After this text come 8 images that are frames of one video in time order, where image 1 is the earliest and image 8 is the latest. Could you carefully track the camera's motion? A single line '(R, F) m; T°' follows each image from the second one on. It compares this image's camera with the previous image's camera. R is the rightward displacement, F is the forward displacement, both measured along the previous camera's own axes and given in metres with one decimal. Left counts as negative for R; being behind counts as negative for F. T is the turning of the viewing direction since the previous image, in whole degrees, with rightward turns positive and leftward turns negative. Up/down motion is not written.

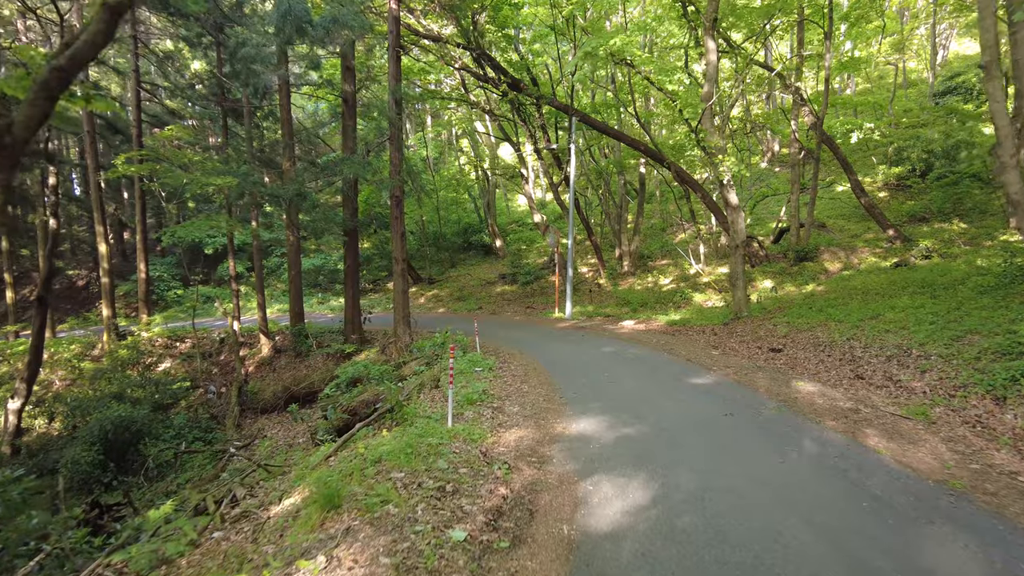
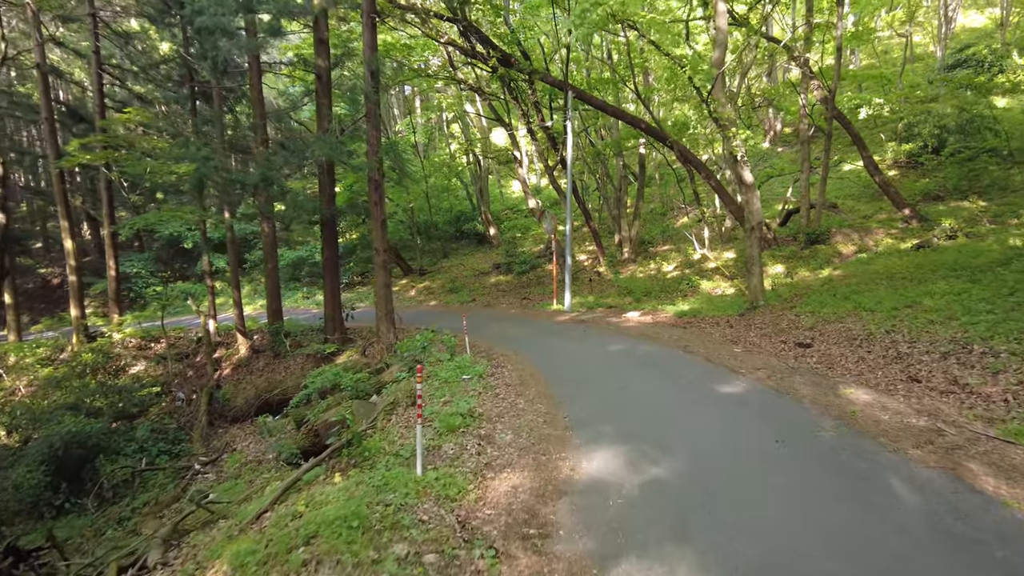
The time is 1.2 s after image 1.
(0.0, +1.1) m; 0°
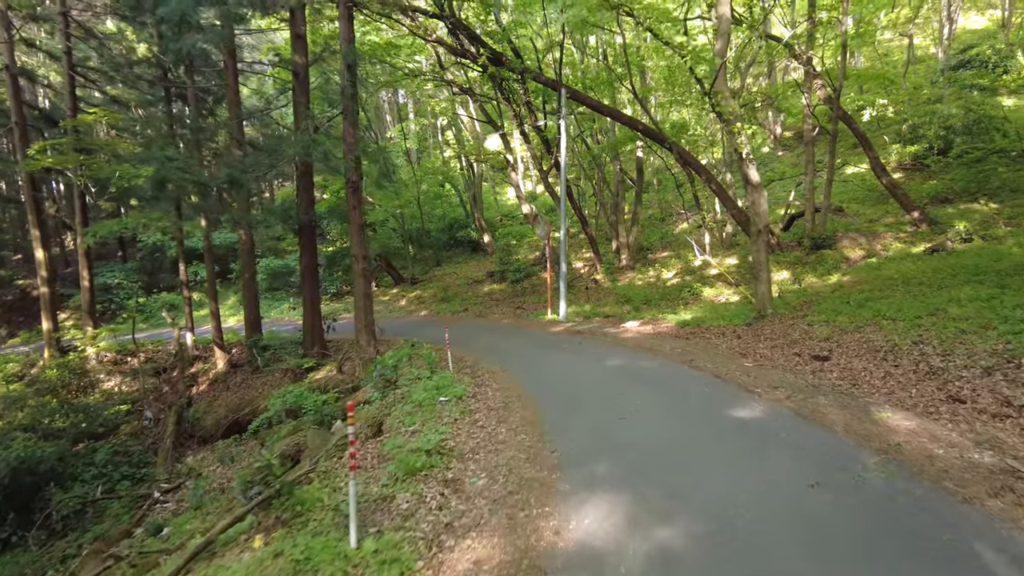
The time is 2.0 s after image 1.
(+0.1, +0.8) m; 0°
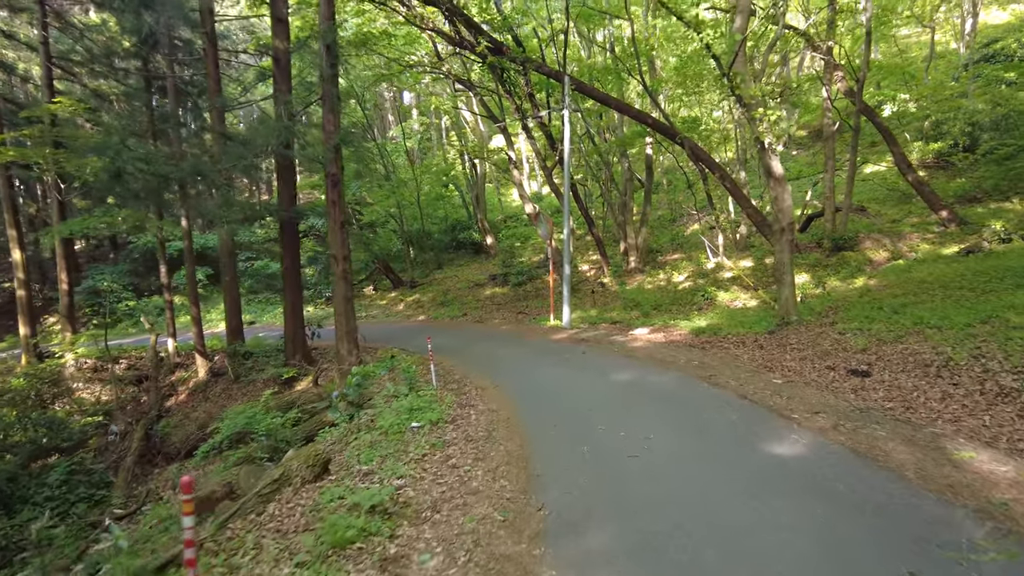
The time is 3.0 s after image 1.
(+0.2, +1.0) m; -1°
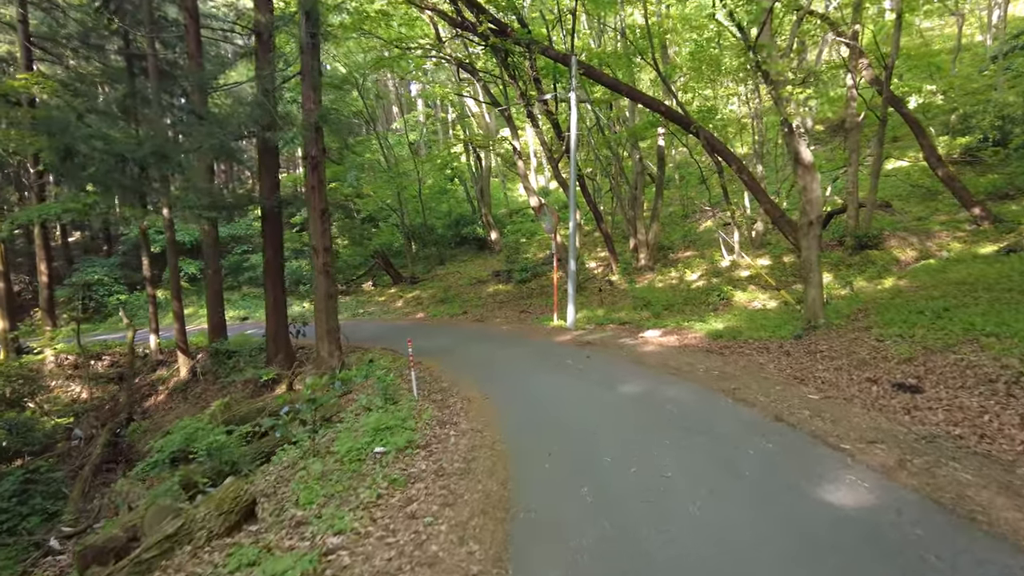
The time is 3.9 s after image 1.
(+0.1, +0.9) m; -1°
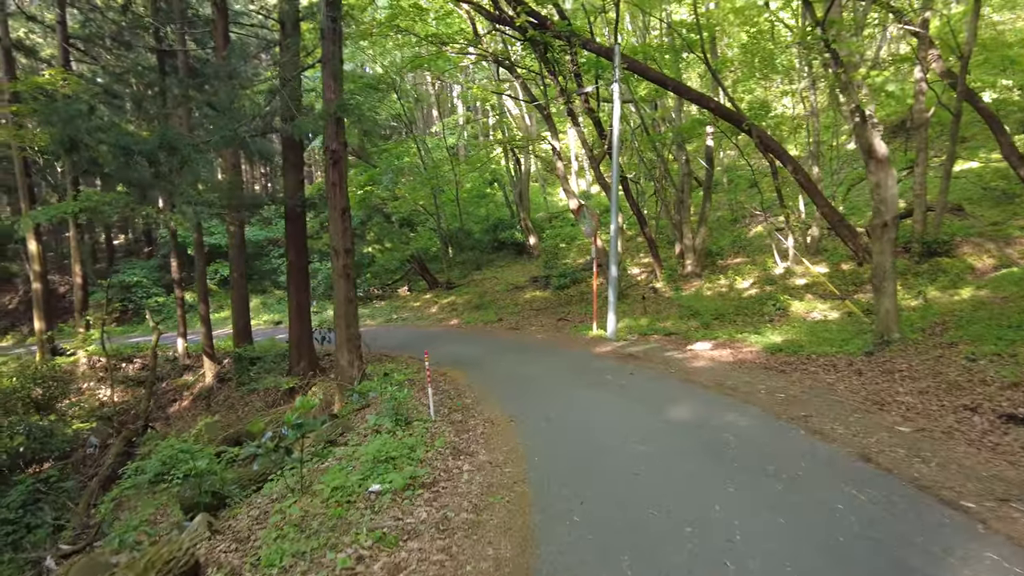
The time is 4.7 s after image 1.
(+0.1, +0.7) m; -4°
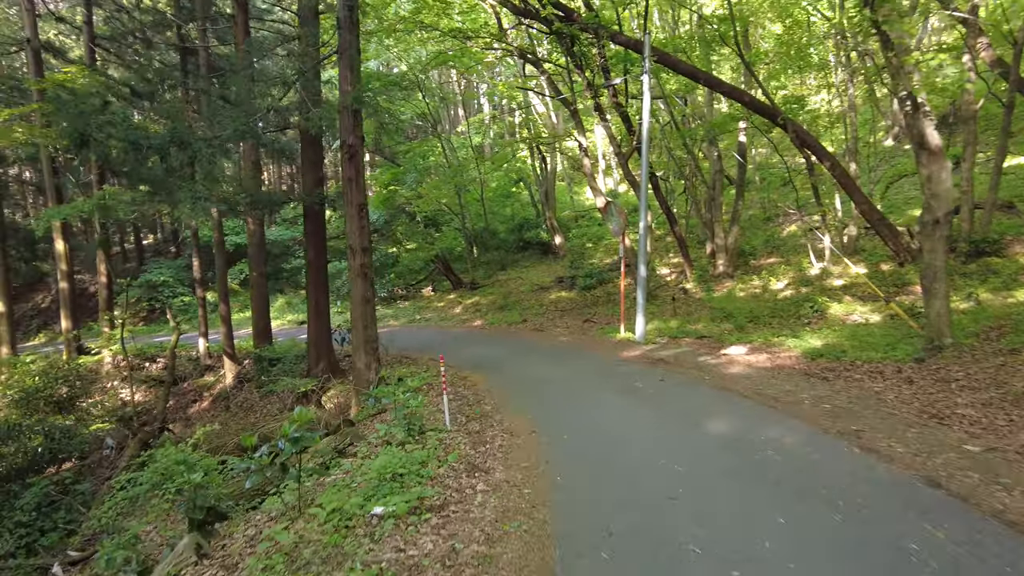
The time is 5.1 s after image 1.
(0.0, +0.4) m; -2°
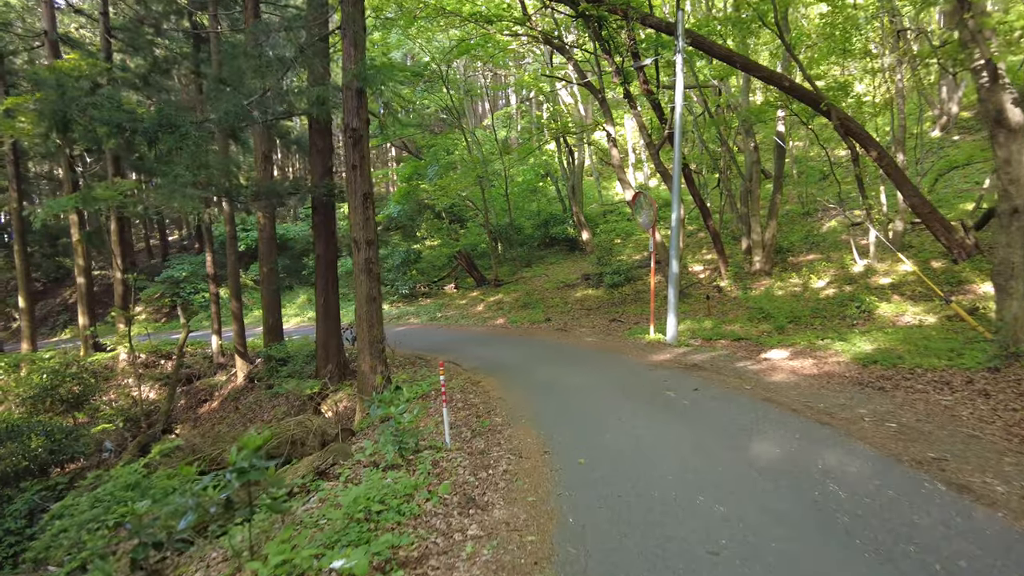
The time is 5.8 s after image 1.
(+0.1, +0.7) m; -3°
